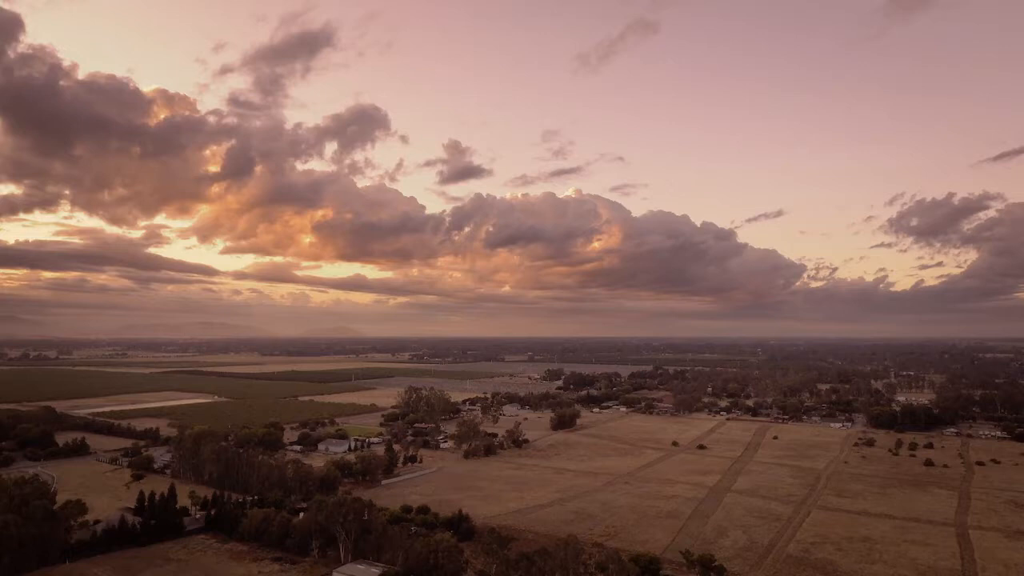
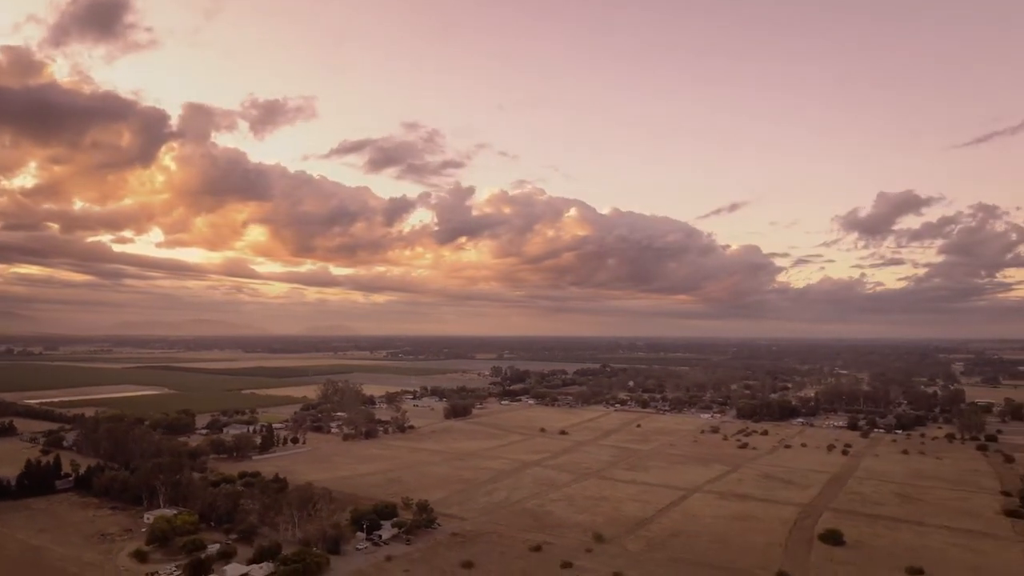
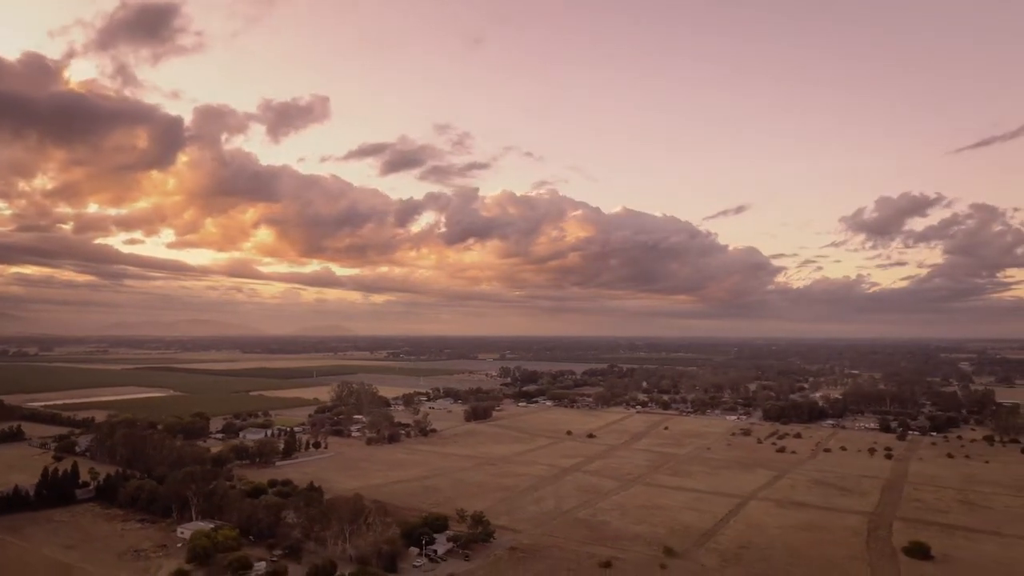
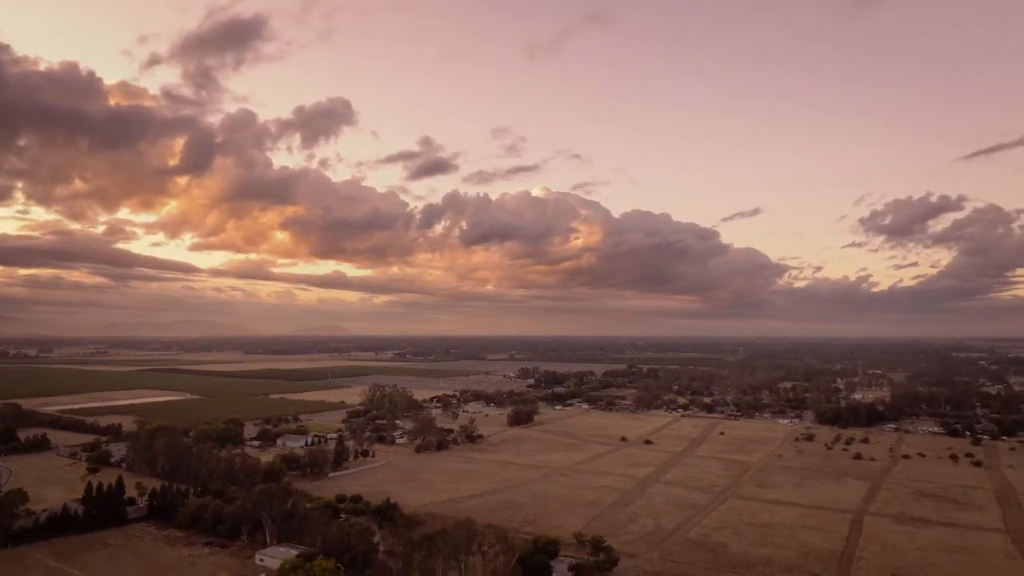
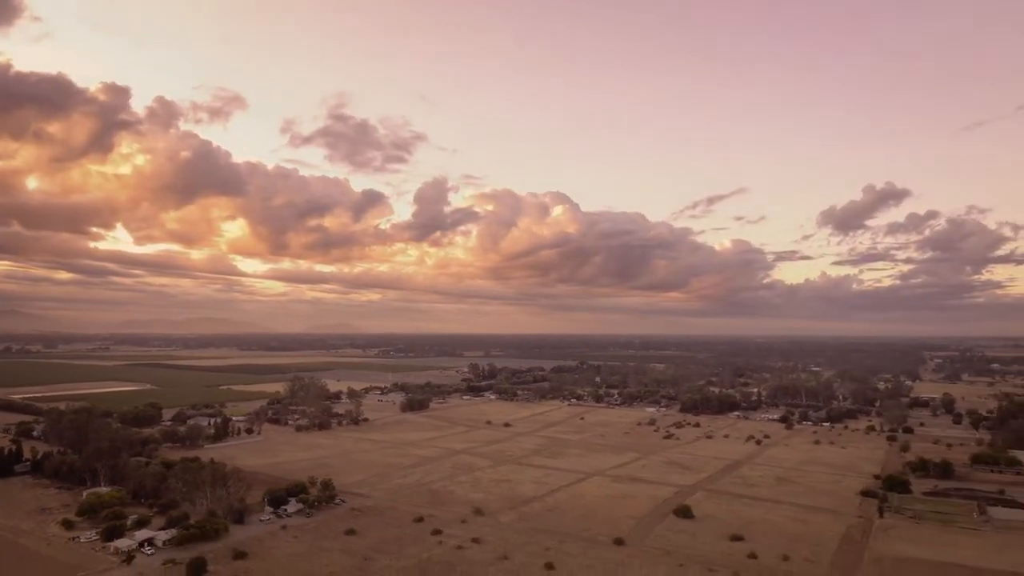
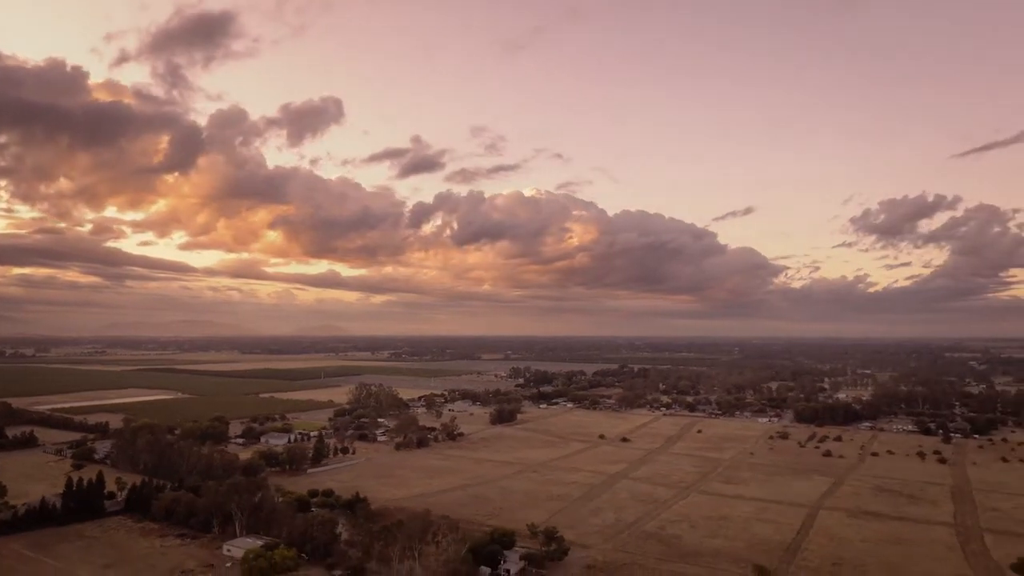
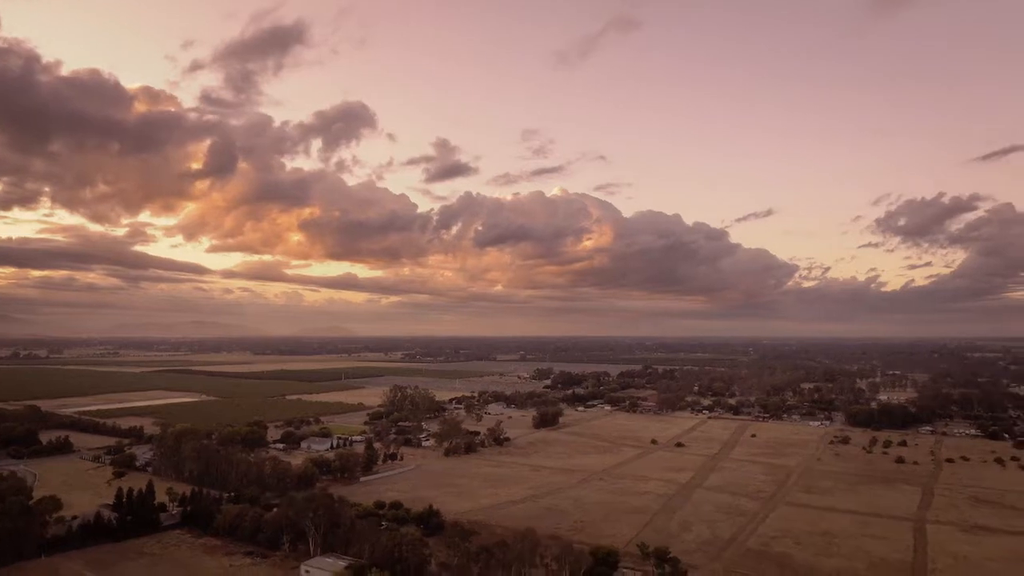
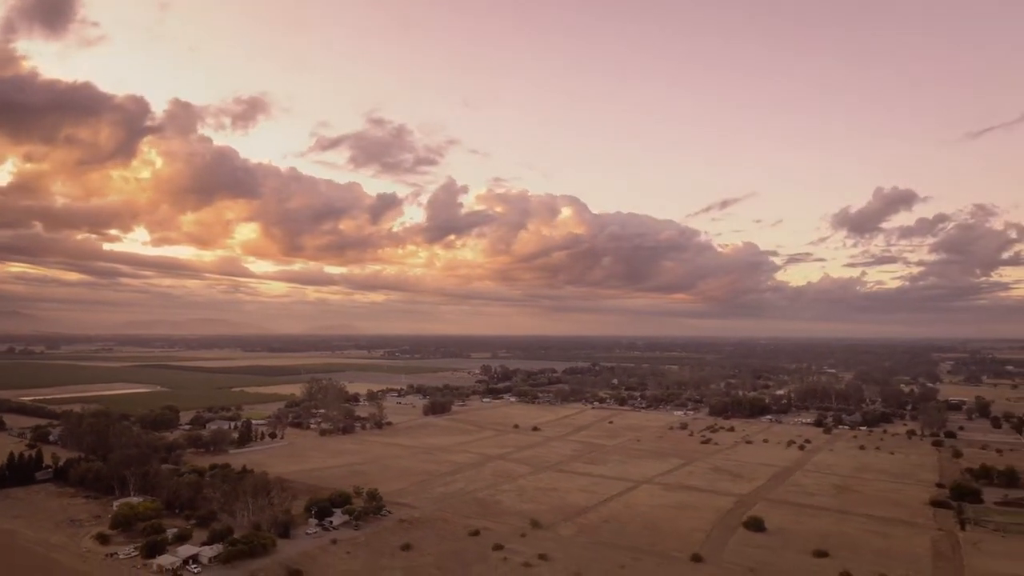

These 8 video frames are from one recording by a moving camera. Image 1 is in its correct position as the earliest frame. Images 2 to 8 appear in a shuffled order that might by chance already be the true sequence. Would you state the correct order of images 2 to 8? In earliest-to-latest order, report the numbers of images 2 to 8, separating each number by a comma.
7, 4, 6, 3, 2, 8, 5
